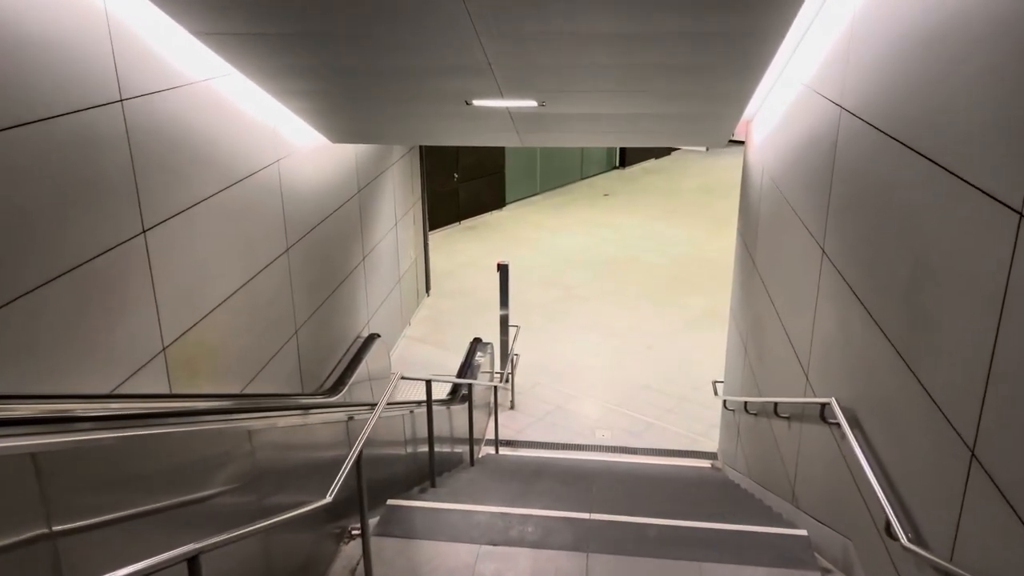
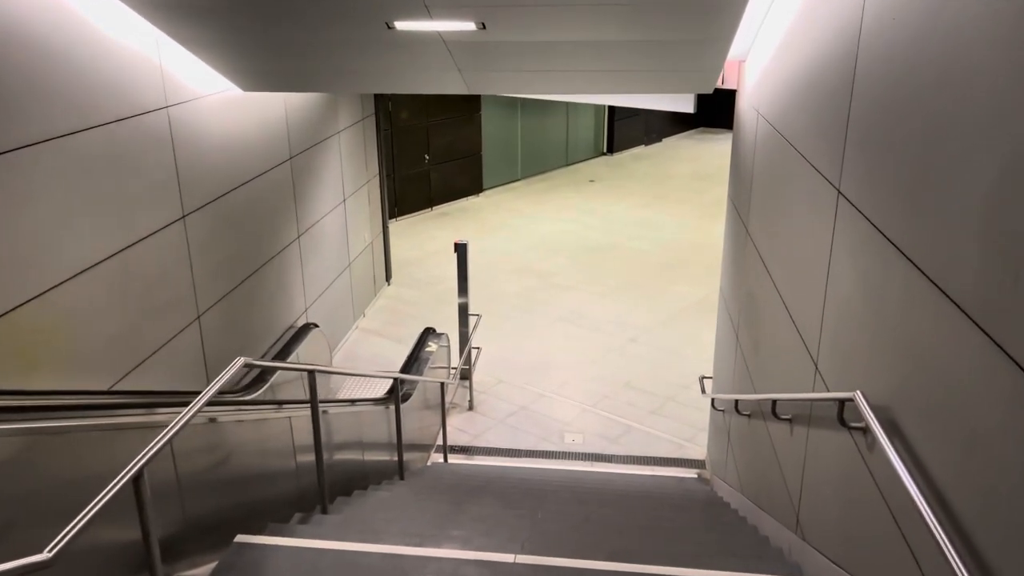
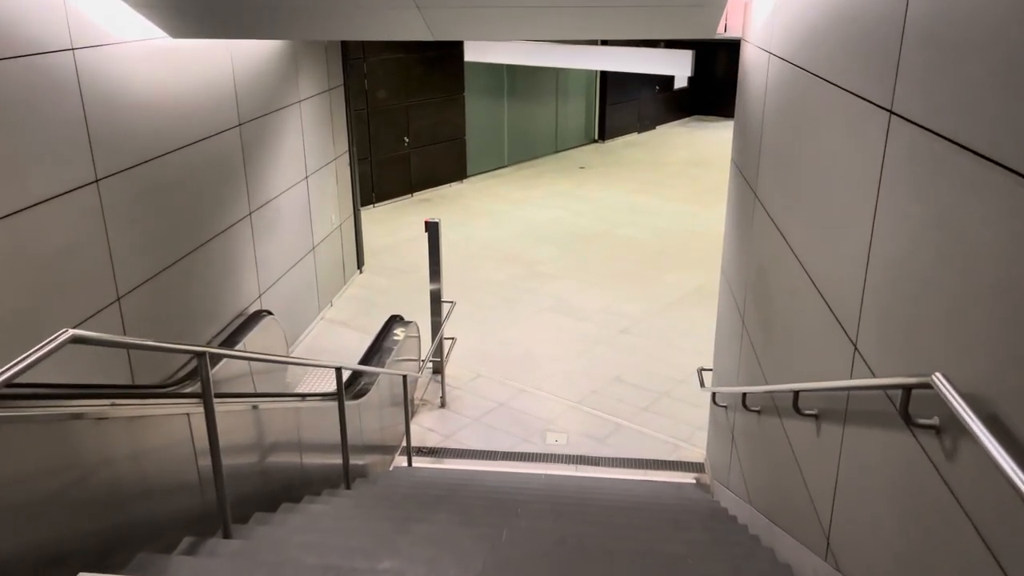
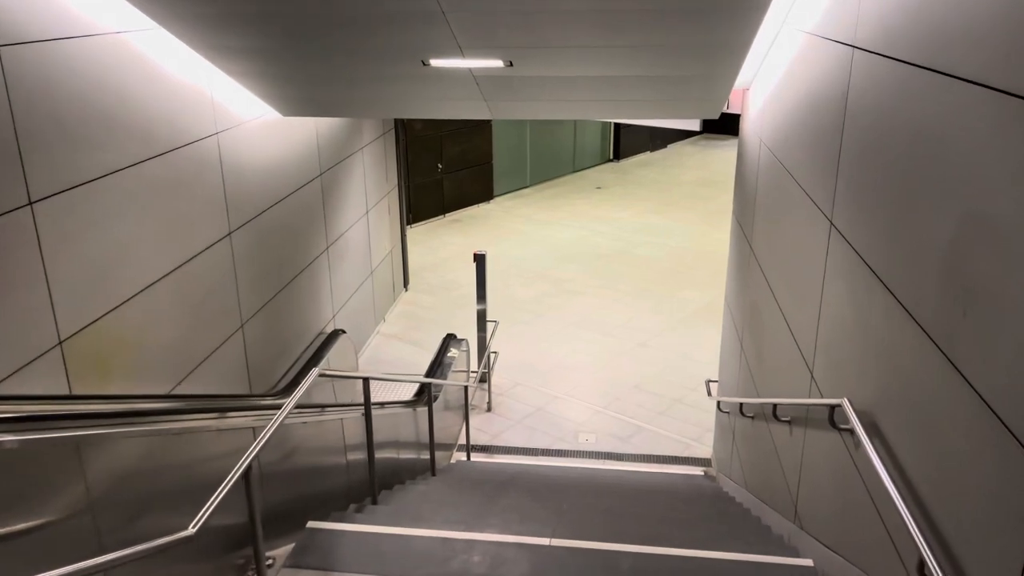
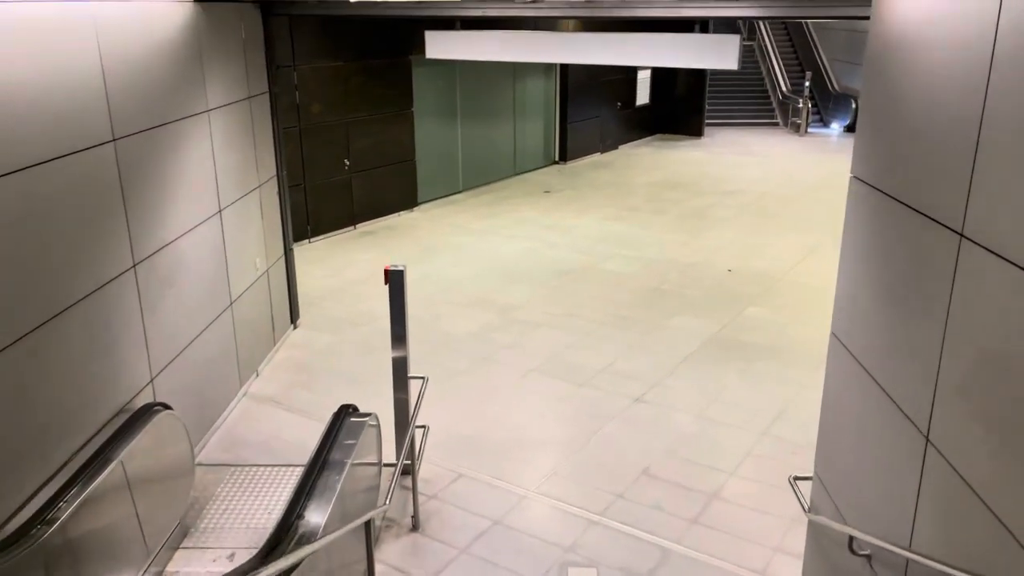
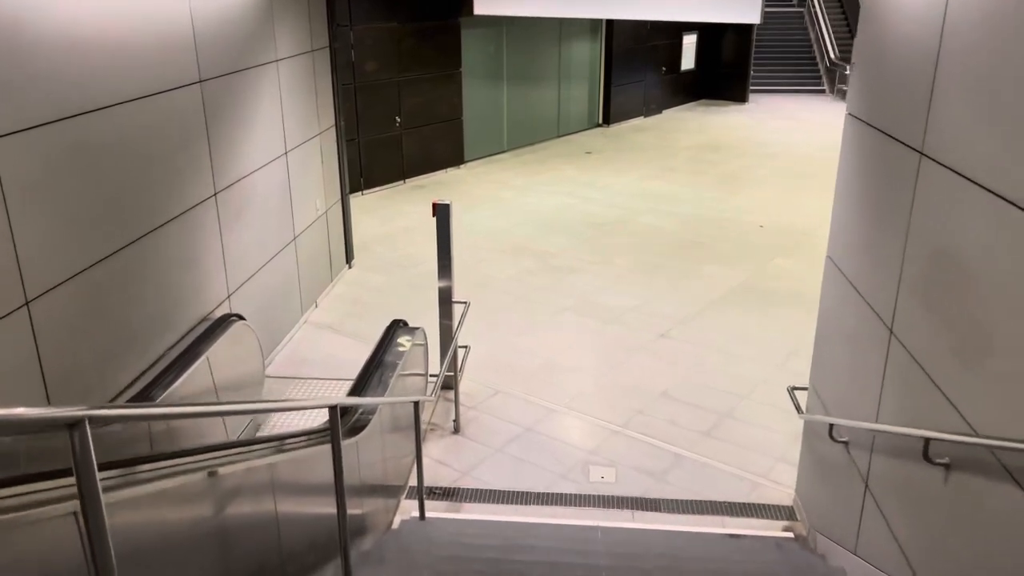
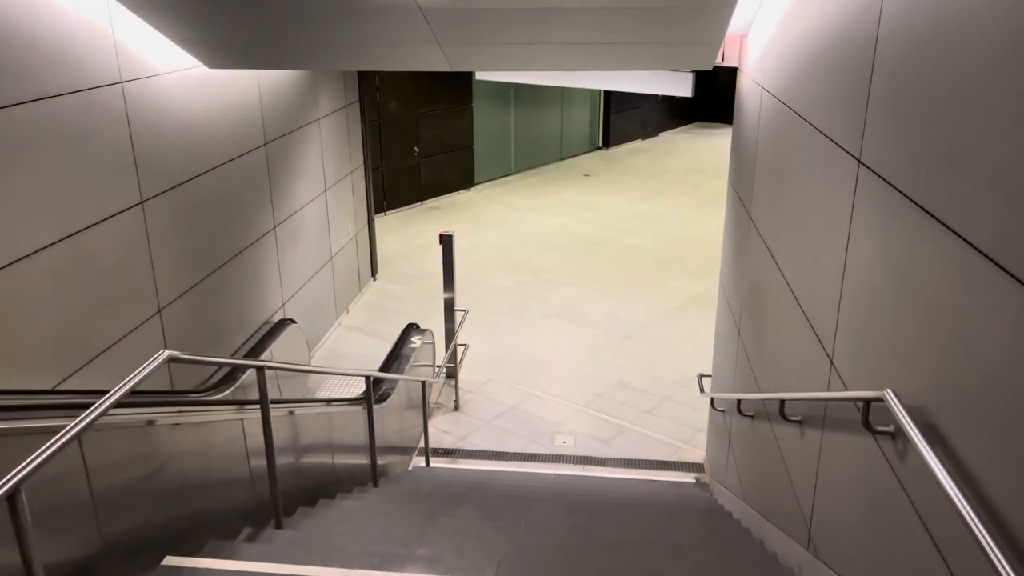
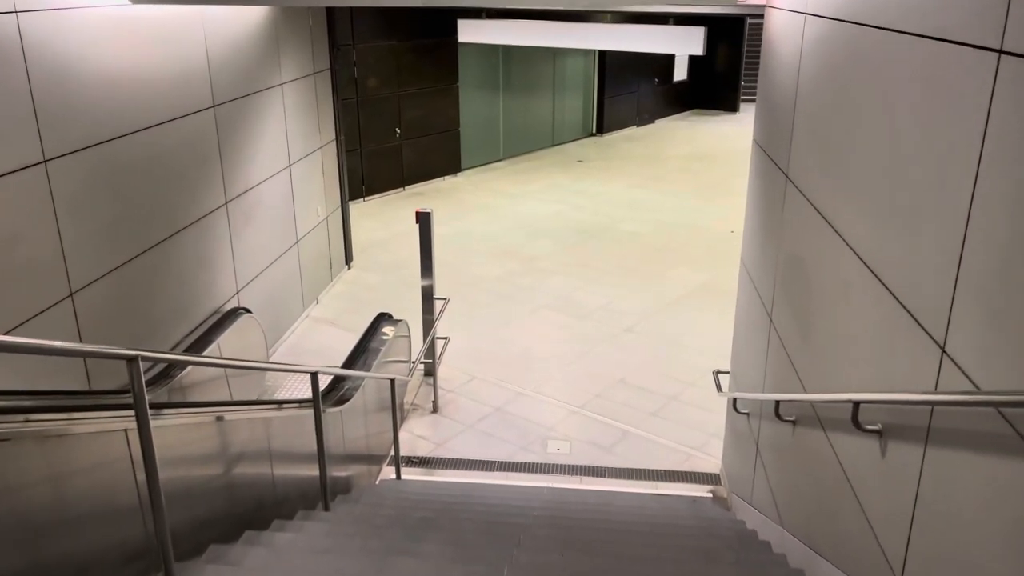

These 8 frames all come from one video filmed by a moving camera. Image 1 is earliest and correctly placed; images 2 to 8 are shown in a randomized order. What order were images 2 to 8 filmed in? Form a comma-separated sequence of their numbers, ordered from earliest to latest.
4, 2, 7, 3, 8, 6, 5
